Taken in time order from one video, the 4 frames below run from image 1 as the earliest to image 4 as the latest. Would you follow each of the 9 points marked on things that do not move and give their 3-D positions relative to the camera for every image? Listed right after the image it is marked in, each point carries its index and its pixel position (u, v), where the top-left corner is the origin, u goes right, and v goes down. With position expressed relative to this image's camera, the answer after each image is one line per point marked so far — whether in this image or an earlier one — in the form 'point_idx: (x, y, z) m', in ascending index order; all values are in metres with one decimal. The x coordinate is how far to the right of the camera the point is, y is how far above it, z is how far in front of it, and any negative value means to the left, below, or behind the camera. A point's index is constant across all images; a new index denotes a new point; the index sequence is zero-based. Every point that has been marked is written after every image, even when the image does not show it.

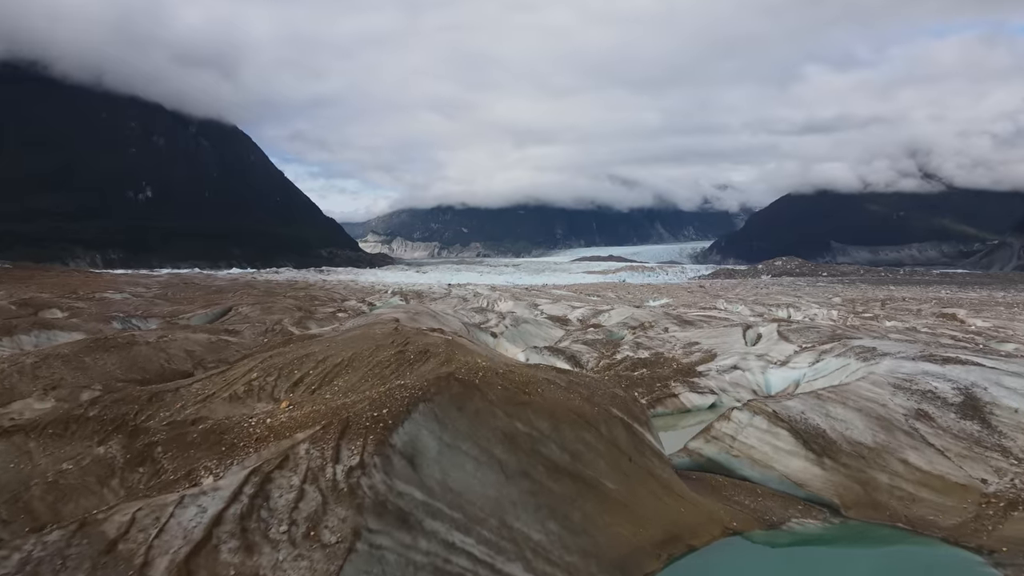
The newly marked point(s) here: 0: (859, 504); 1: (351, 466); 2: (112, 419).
0: (+7.8, -4.8, +12.4) m
1: (-2.5, -2.7, +8.2) m
2: (-9.0, -2.9, +12.4) m
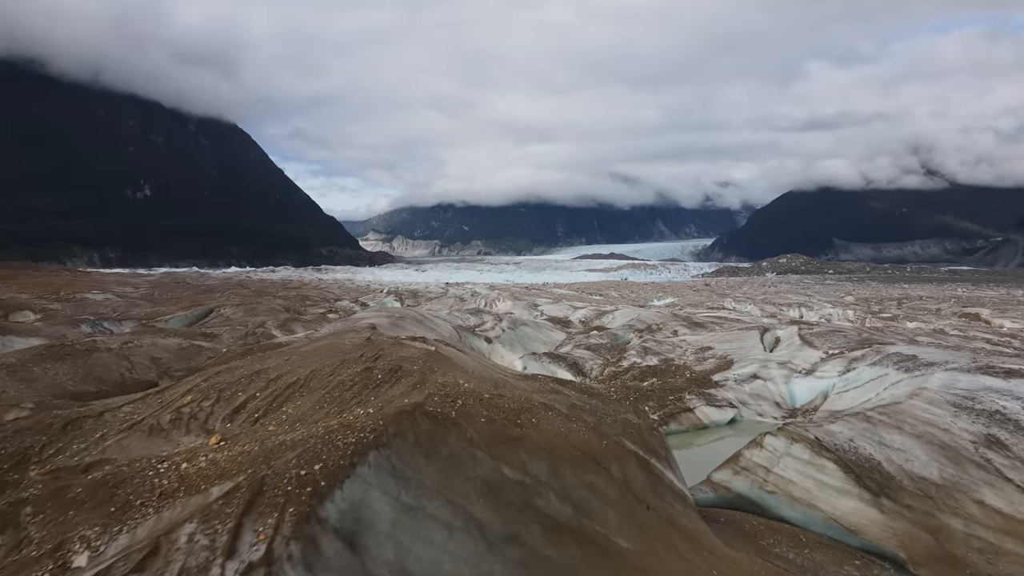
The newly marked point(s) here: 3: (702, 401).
0: (+7.6, -4.9, +10.0) m
1: (-2.7, -2.8, +5.9) m
2: (-9.2, -3.0, +10.1) m
3: (+6.8, -4.0, +19.7) m
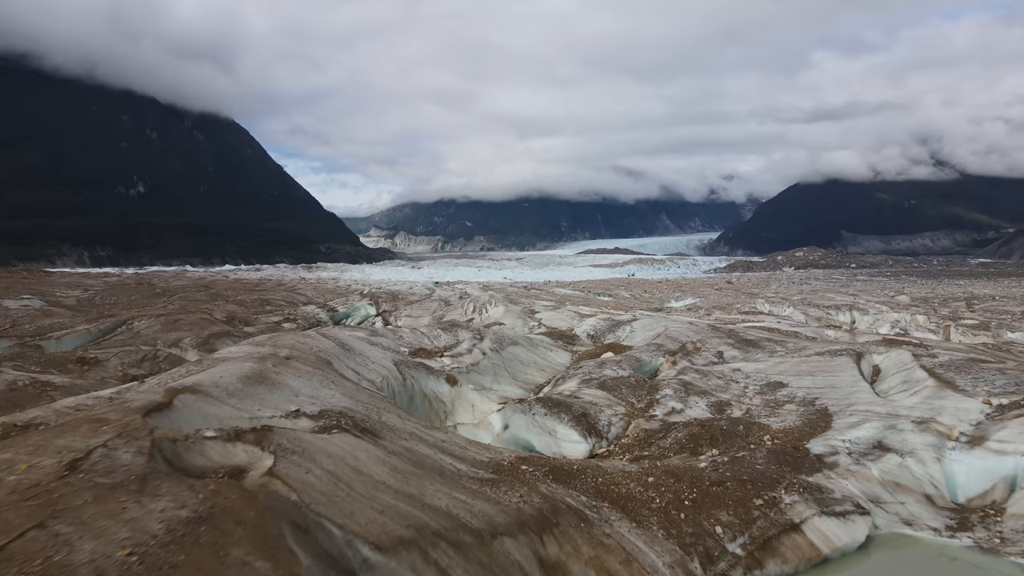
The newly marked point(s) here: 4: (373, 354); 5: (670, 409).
0: (+6.8, -5.3, +1.4) m
1: (-3.5, -3.3, -2.6) m
2: (-10.0, -3.6, +1.6) m
3: (+6.0, -4.4, +11.2) m
4: (-3.9, -1.9, +16.0) m
5: (+4.9, -3.7, +17.1) m
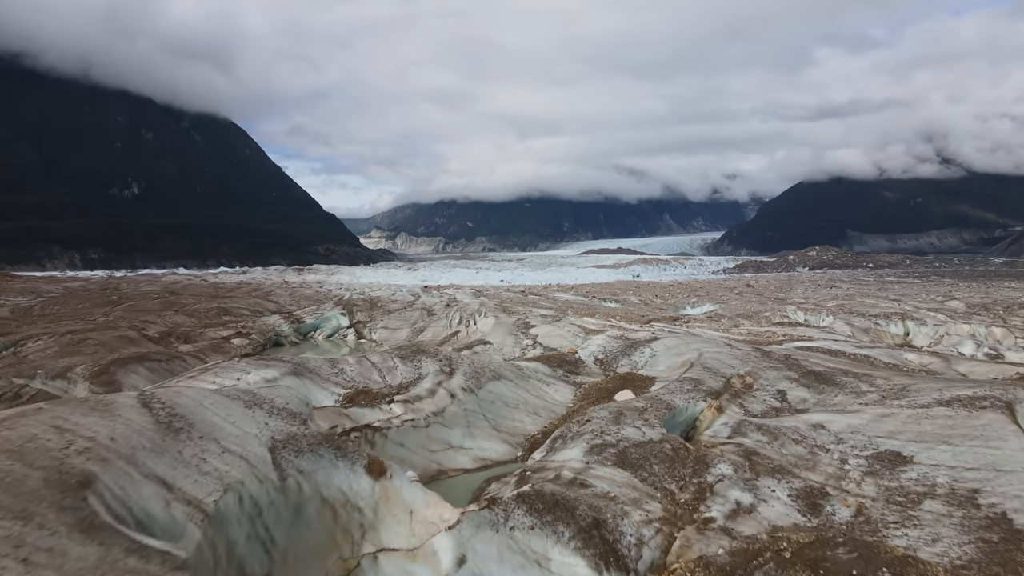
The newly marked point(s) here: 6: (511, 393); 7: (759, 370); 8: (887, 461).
0: (+6.1, -5.7, -5.1) m
1: (-4.2, -3.8, -9.1) m
2: (-10.6, -4.1, -4.8) m
3: (+5.4, -4.8, +4.6) m
4: (-4.6, -2.4, +9.5) m
5: (+4.3, -4.1, +10.5) m
6: (0.0, -3.4, +18.0) m
7: (+8.1, -2.7, +18.3) m
8: (+8.0, -3.6, +12.0) m
